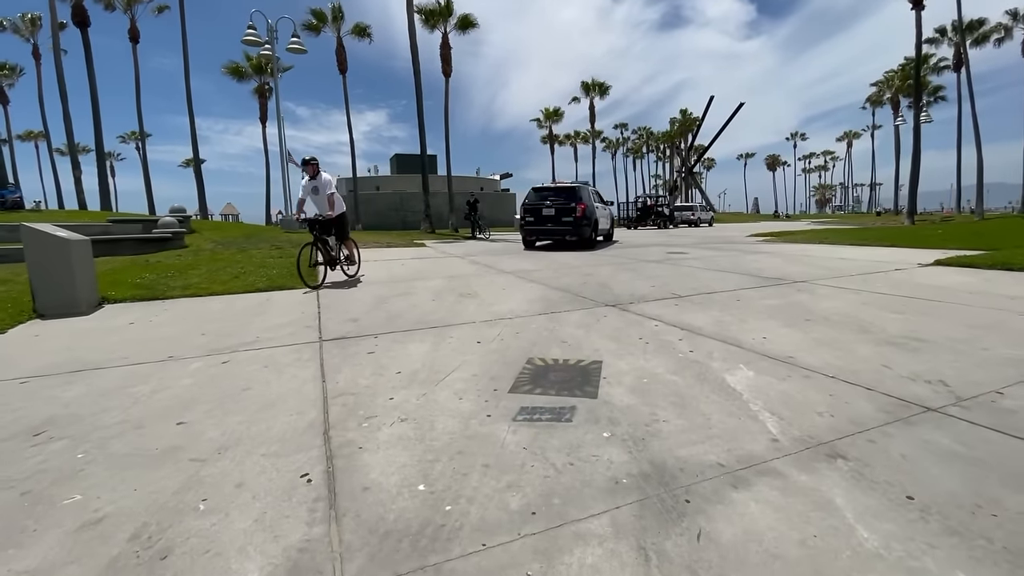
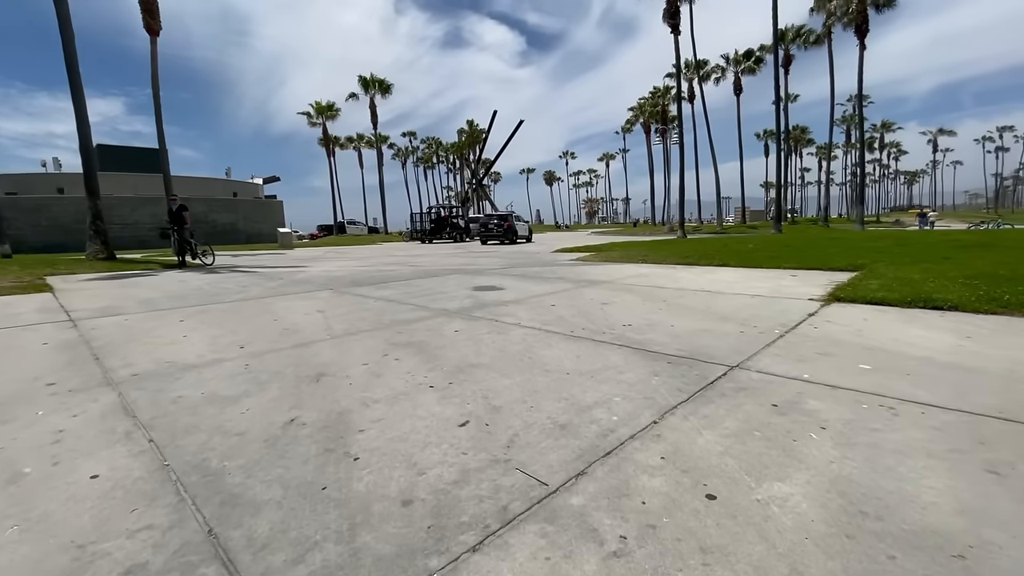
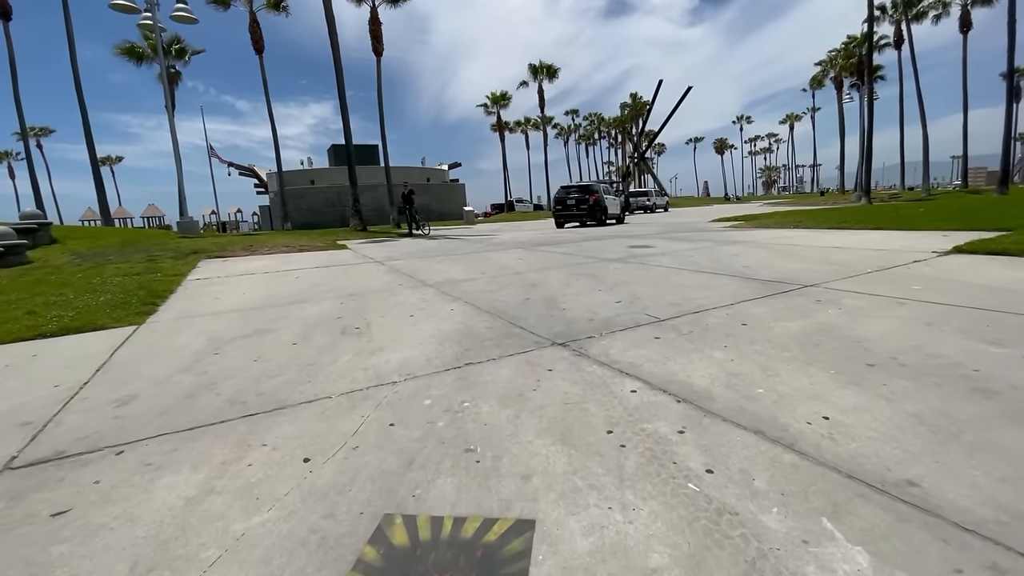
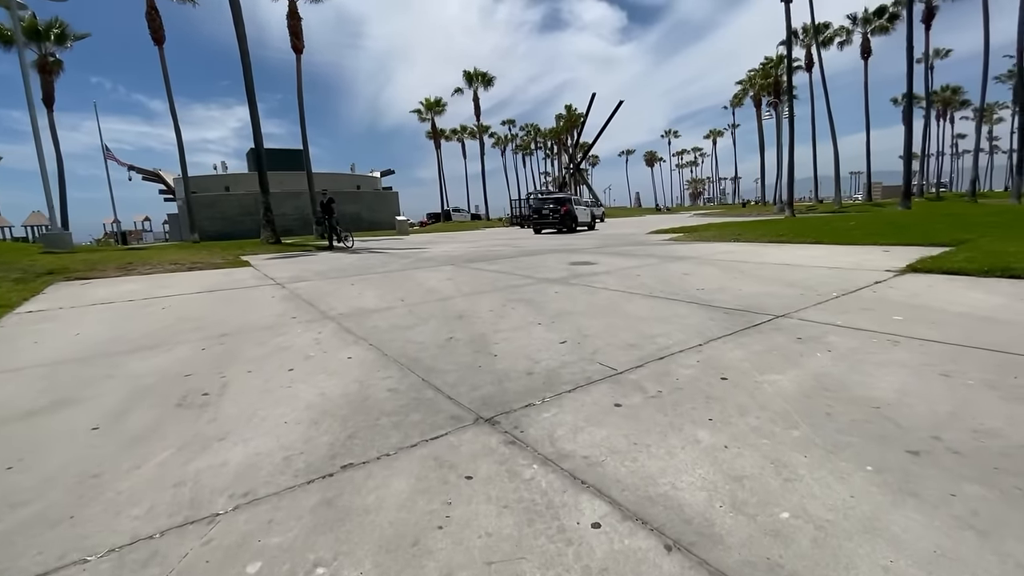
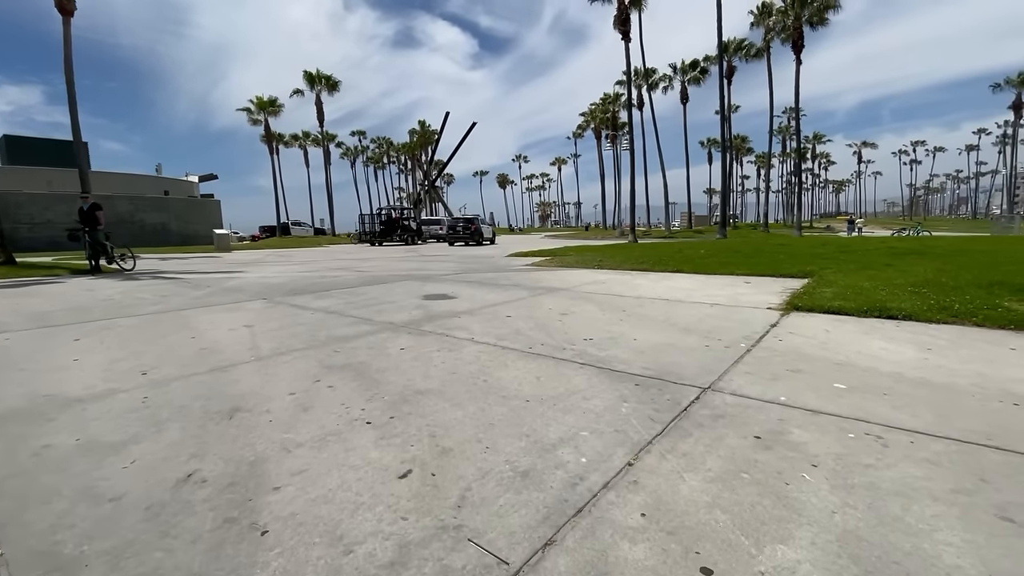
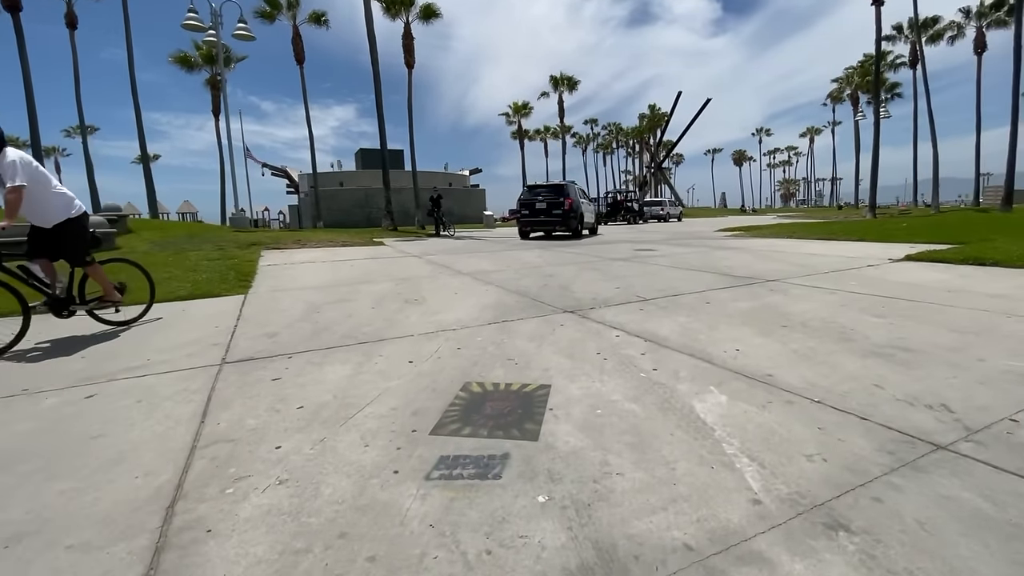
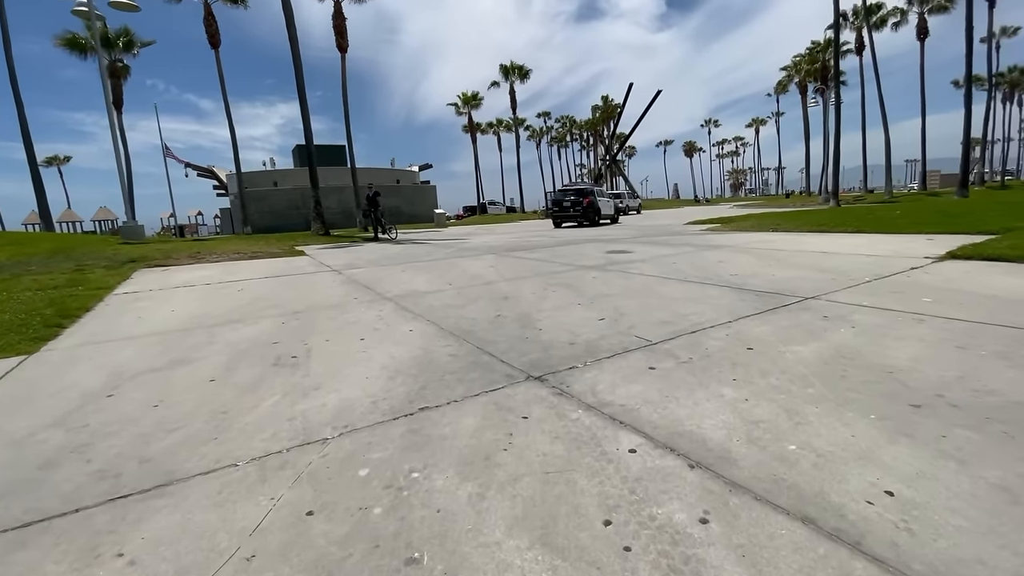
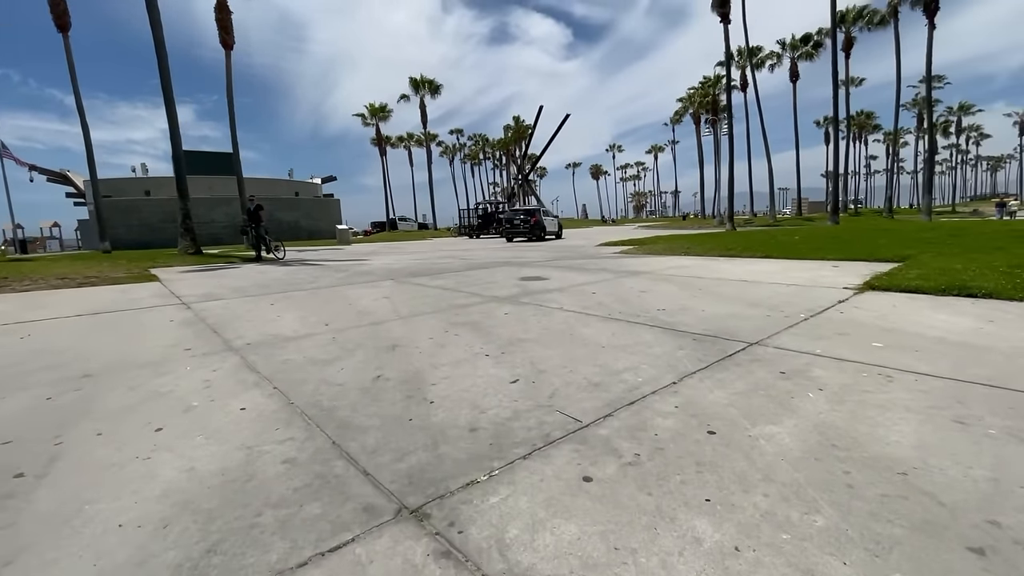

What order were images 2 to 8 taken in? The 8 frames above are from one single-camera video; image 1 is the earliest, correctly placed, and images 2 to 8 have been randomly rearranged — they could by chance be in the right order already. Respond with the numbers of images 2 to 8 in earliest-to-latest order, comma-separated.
6, 3, 7, 4, 8, 2, 5
